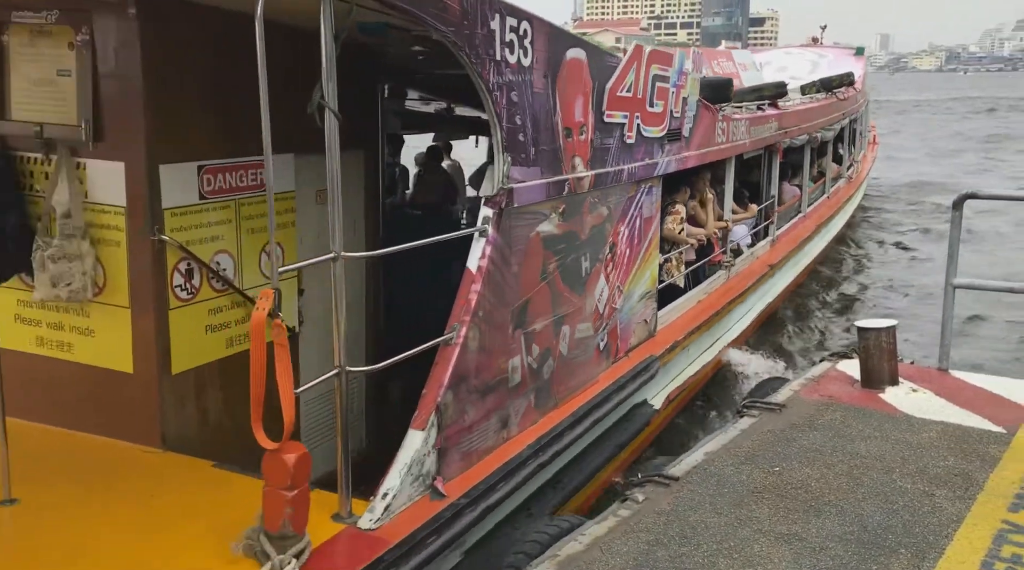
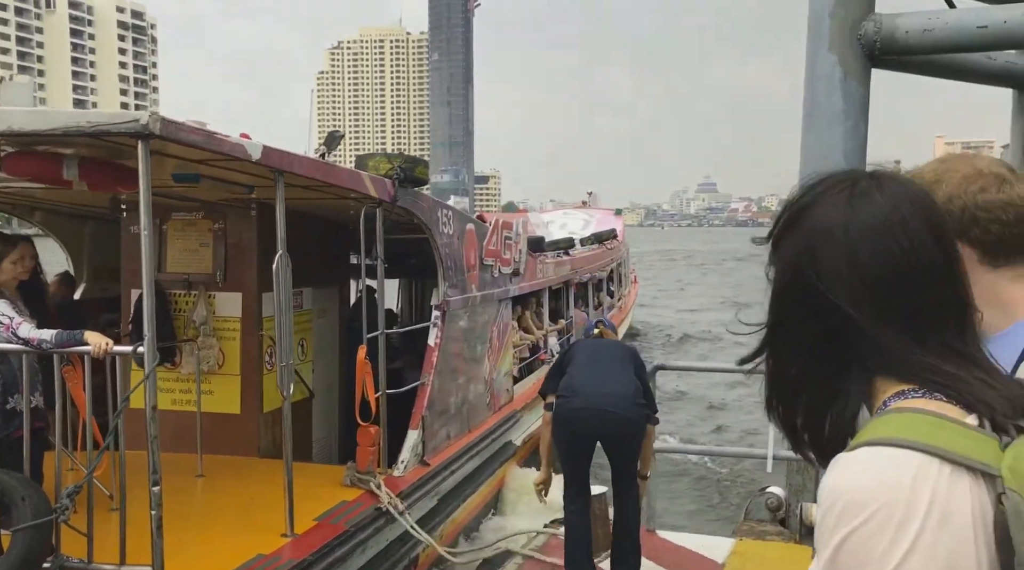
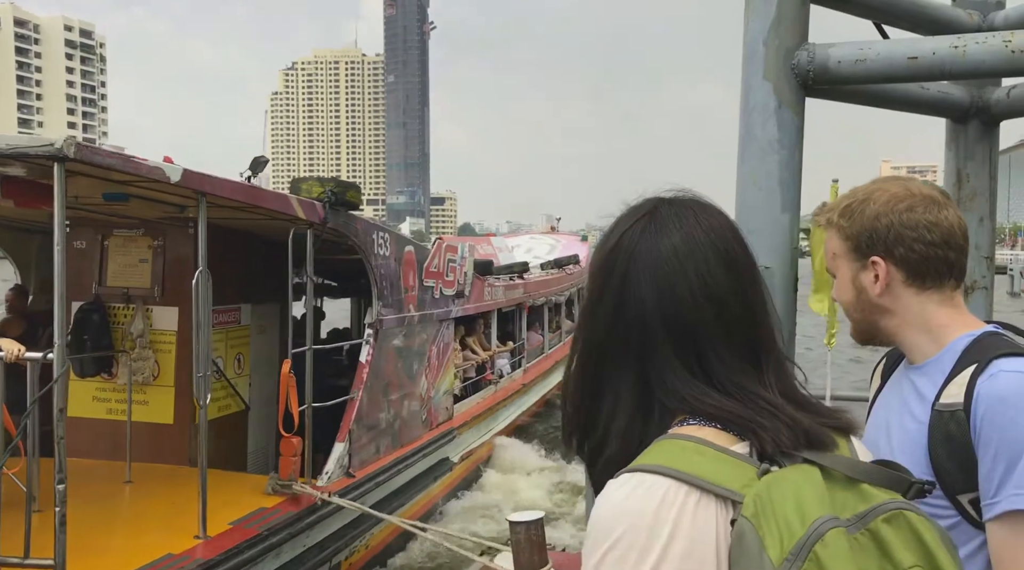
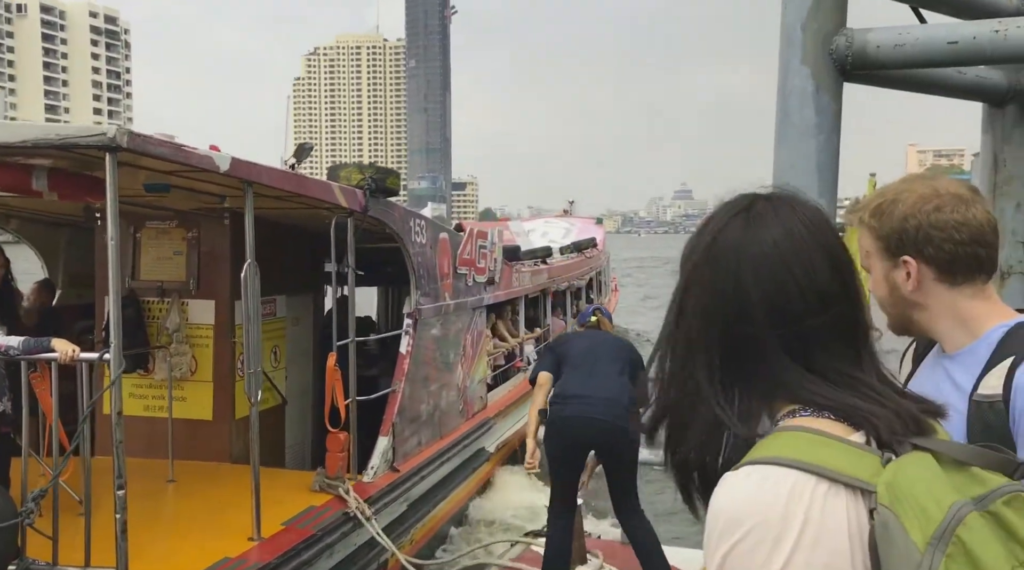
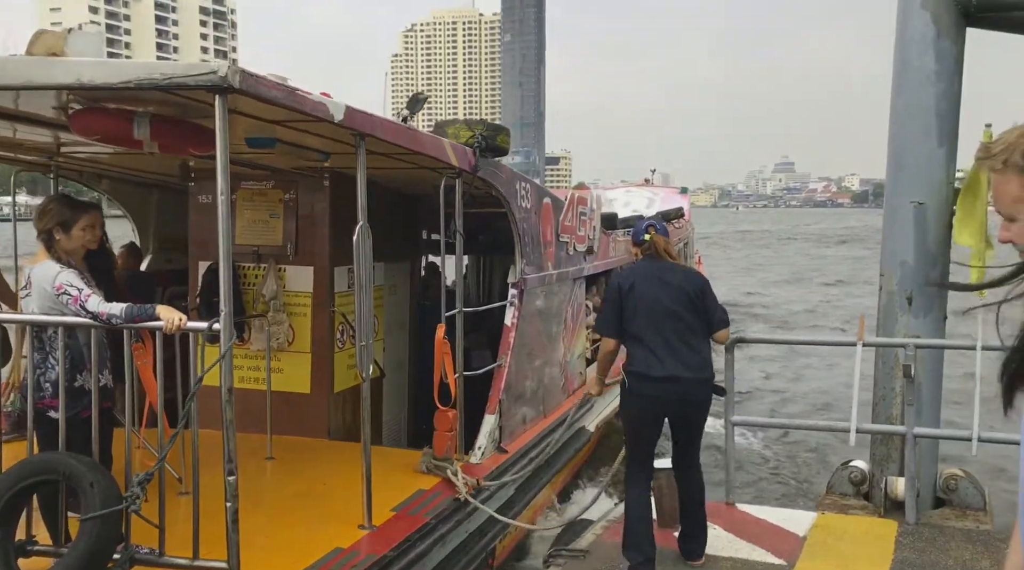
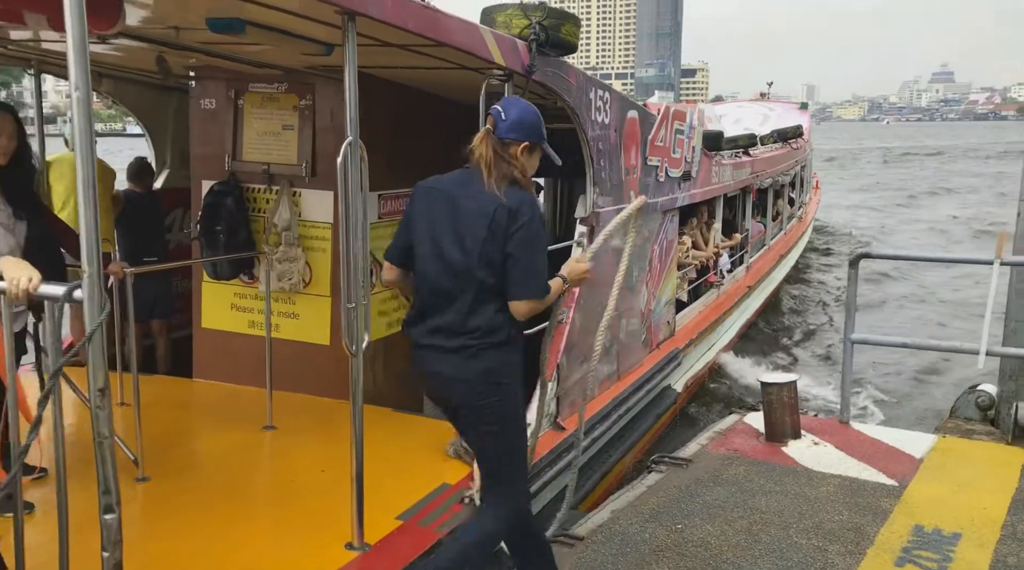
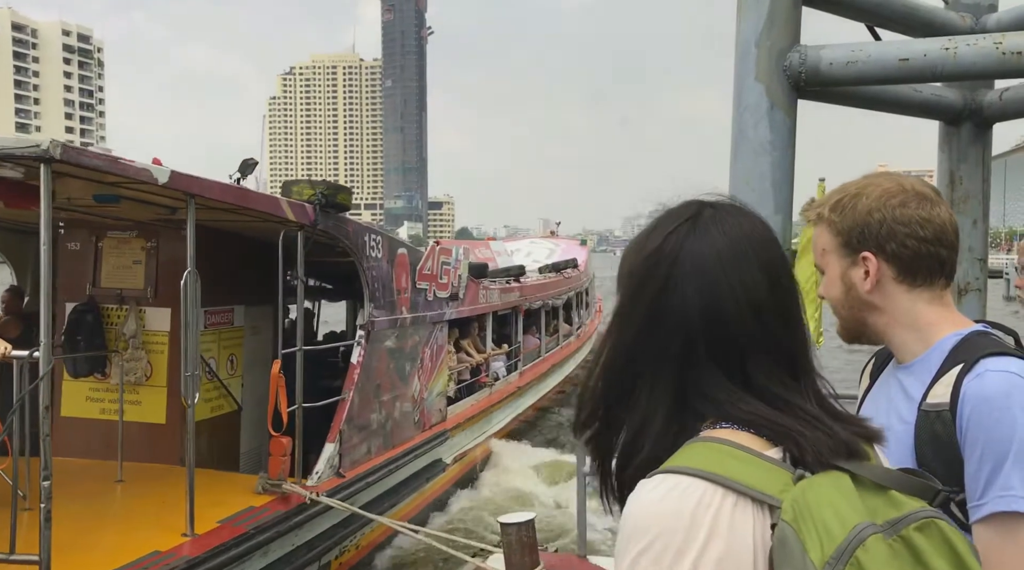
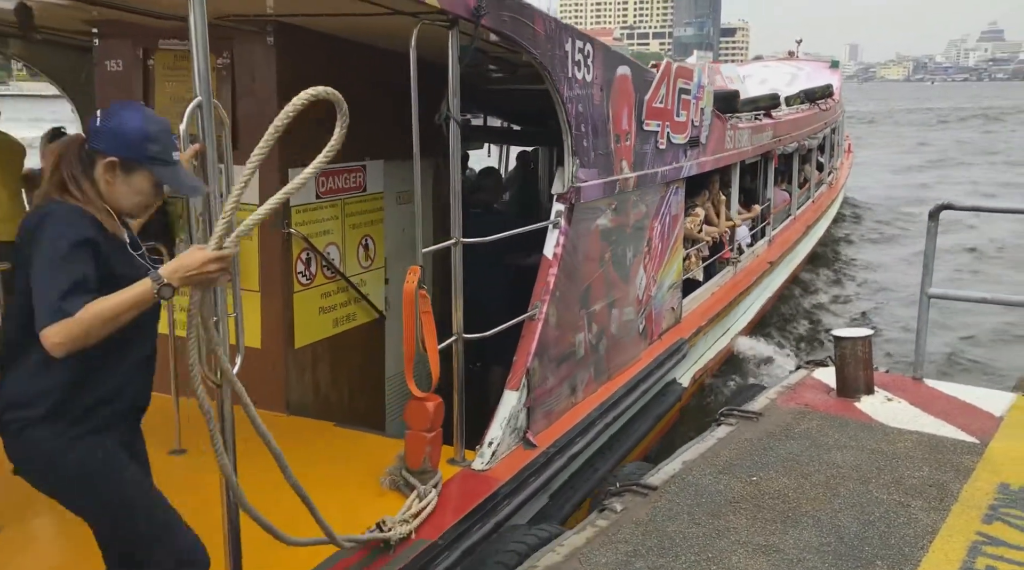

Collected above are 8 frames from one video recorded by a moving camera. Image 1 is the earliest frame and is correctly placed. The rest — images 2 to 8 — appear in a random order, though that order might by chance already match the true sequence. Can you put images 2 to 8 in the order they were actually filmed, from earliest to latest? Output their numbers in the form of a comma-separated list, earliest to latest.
8, 6, 5, 2, 4, 3, 7
